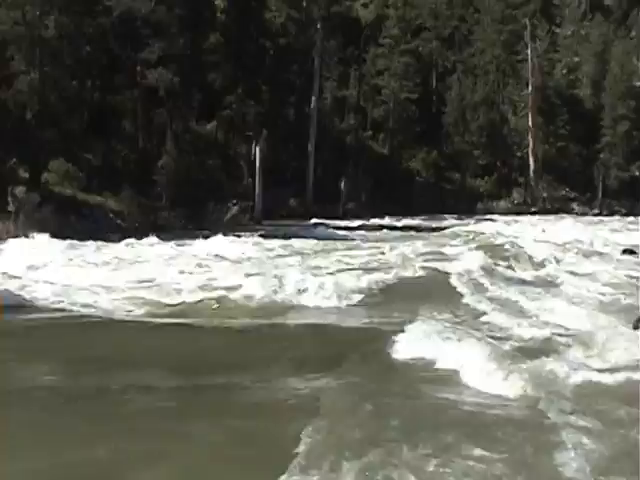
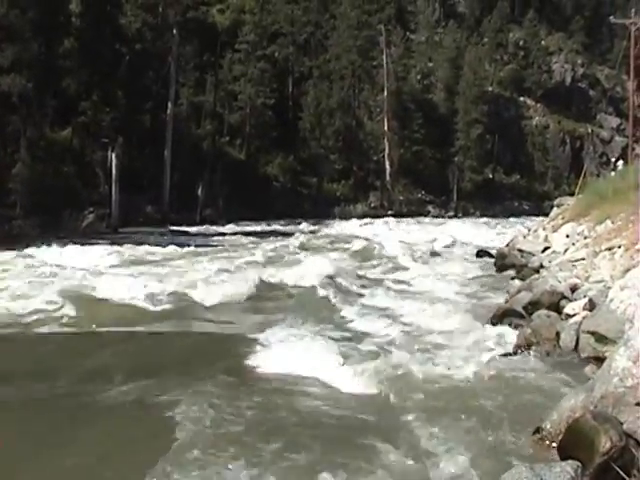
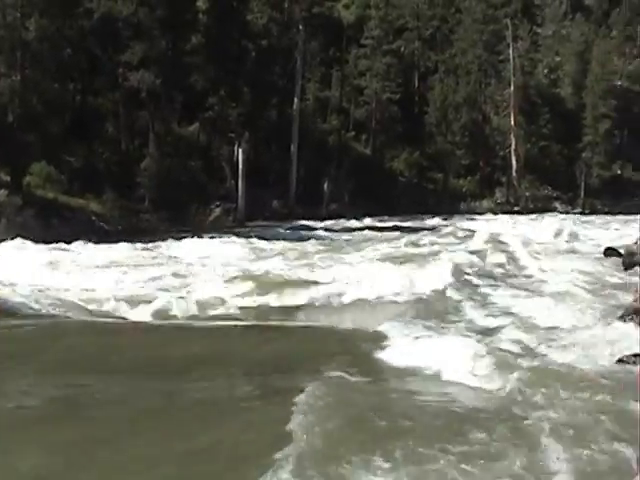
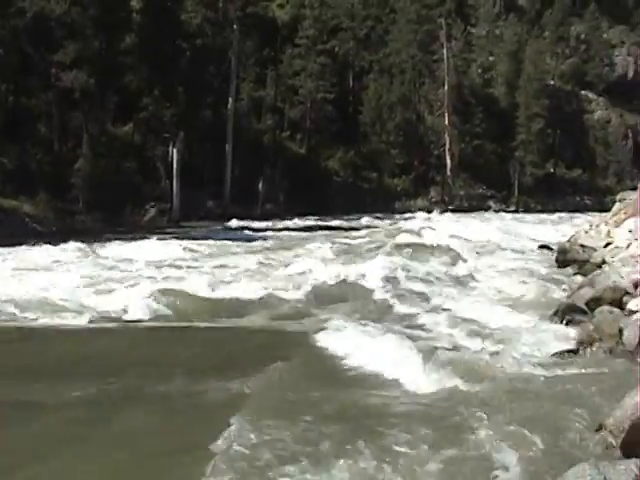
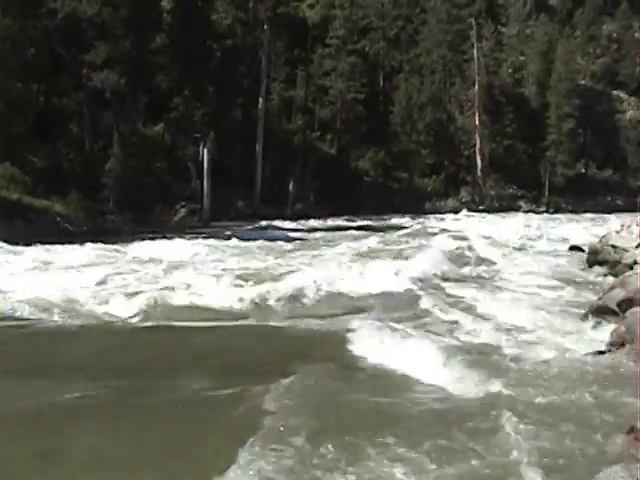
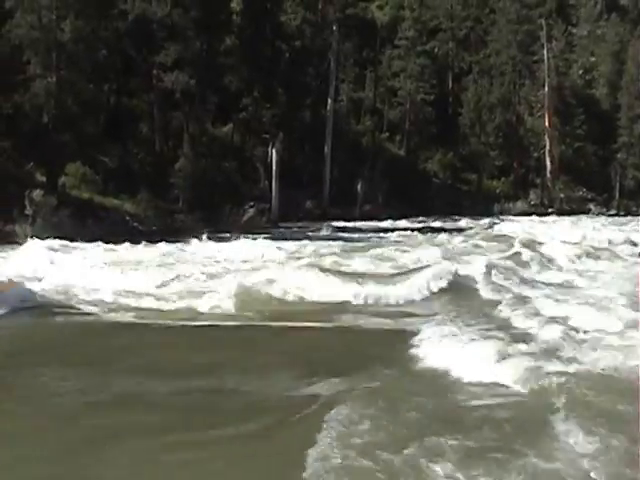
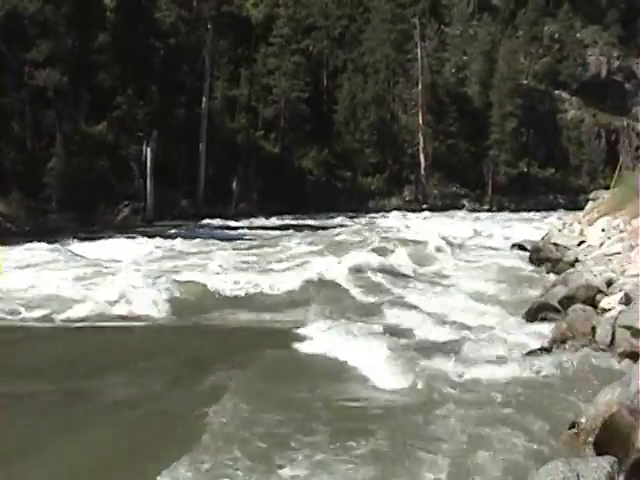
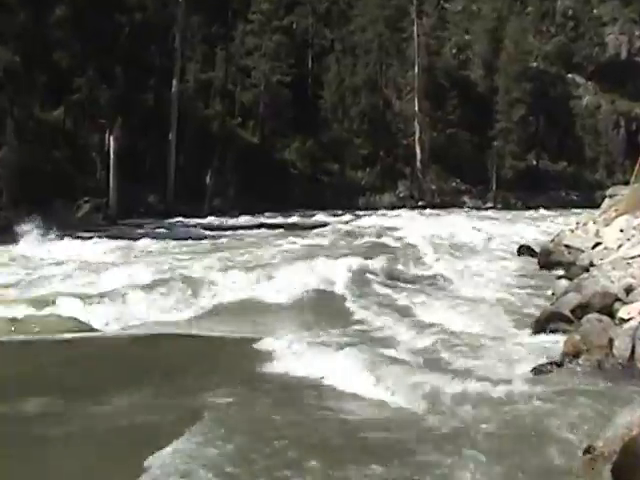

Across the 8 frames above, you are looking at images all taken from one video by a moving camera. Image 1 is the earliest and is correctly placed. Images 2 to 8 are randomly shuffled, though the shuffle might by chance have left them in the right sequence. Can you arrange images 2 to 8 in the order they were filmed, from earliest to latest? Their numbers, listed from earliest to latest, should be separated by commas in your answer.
6, 3, 5, 4, 7, 2, 8
